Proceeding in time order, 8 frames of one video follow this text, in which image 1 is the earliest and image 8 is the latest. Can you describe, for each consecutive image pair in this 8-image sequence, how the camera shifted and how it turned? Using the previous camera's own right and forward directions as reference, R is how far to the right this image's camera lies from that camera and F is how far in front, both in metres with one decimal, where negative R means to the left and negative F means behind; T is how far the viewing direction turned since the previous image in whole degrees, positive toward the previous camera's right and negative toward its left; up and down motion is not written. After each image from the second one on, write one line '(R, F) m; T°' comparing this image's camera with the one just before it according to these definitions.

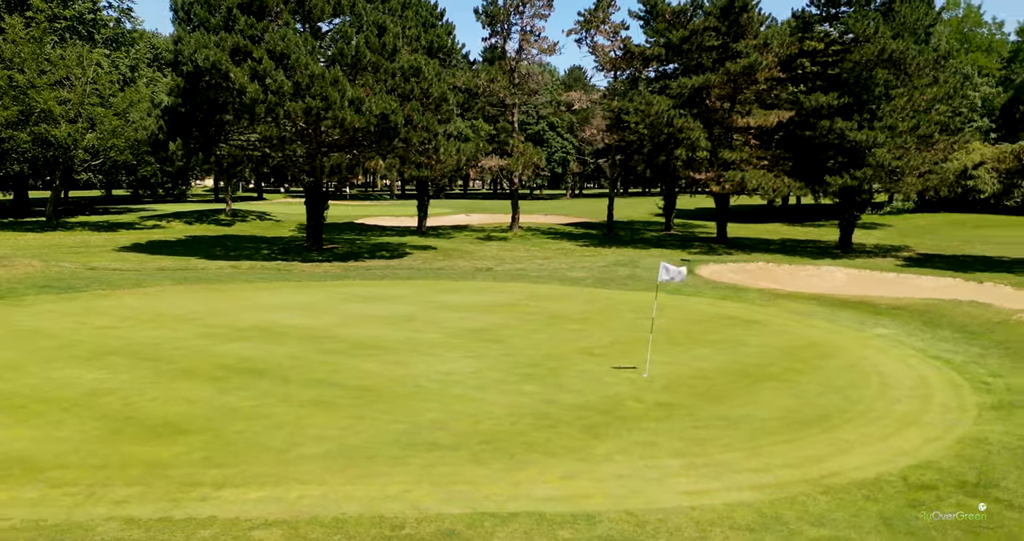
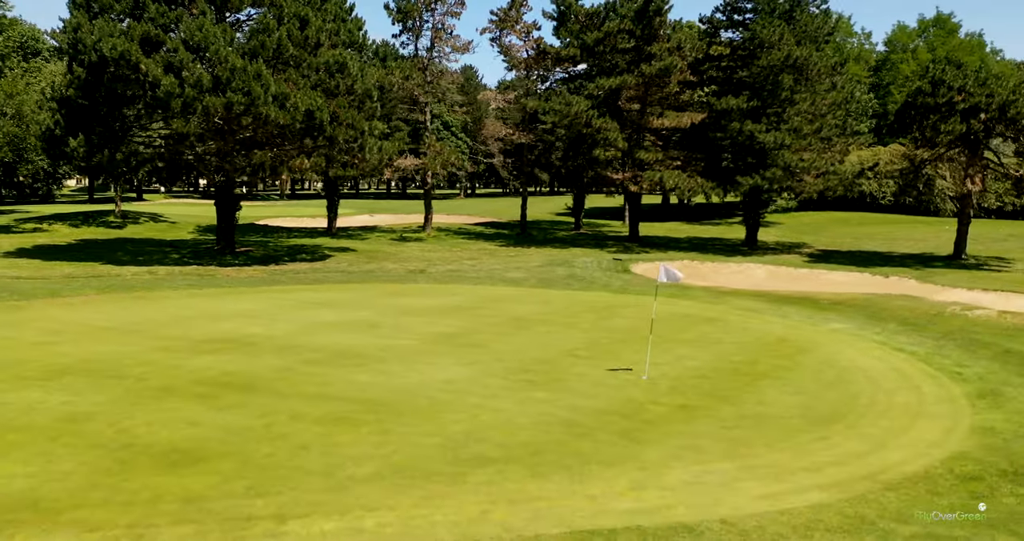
(-1.9, +0.6) m; +8°
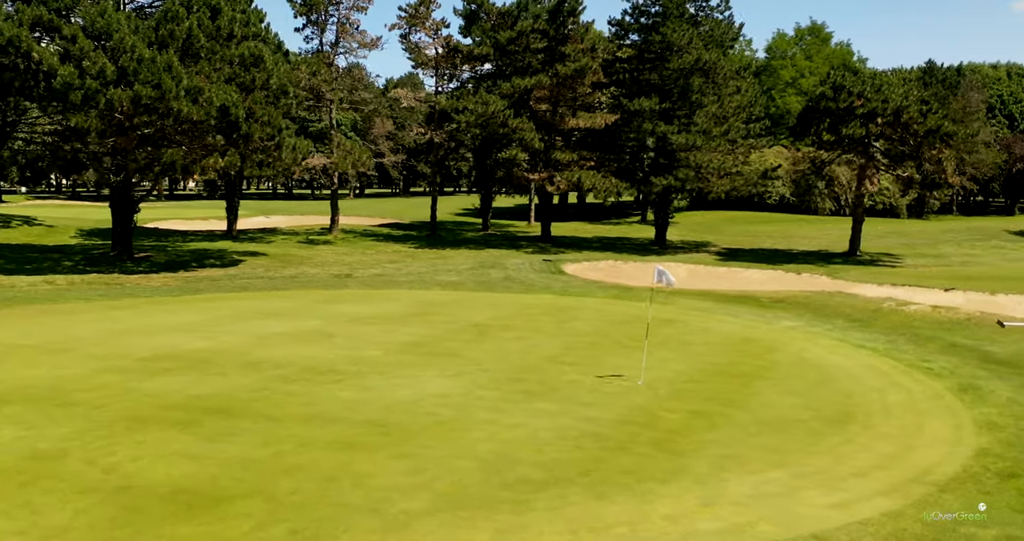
(-1.8, +0.8) m; +8°
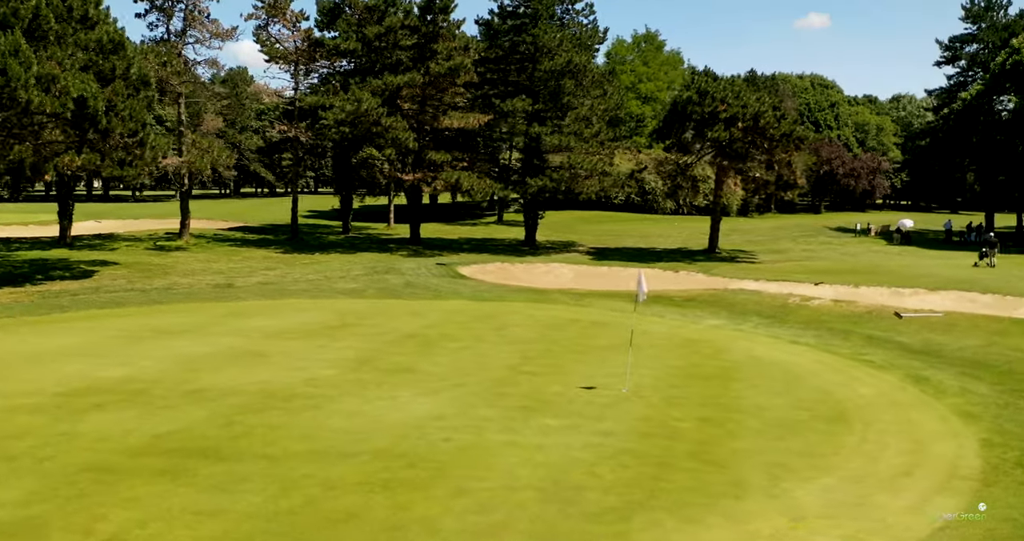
(-2.3, +1.1) m; +12°
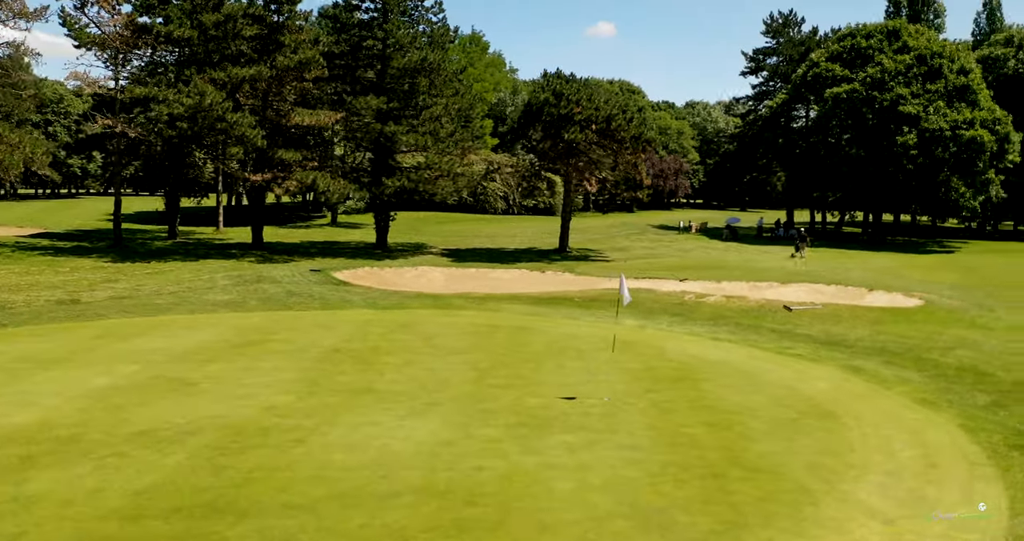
(-2.5, +1.1) m; +14°
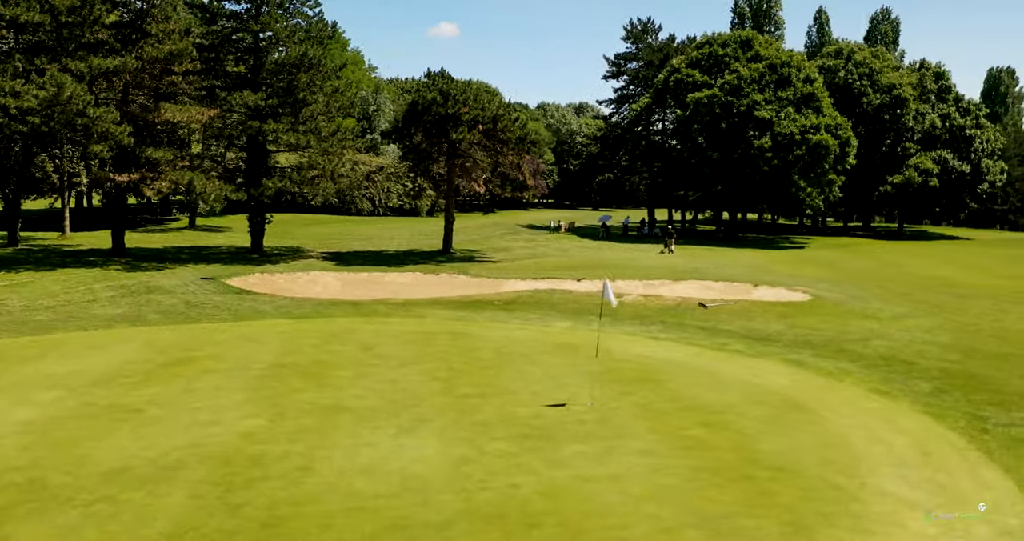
(-2.0, +0.6) m; +11°
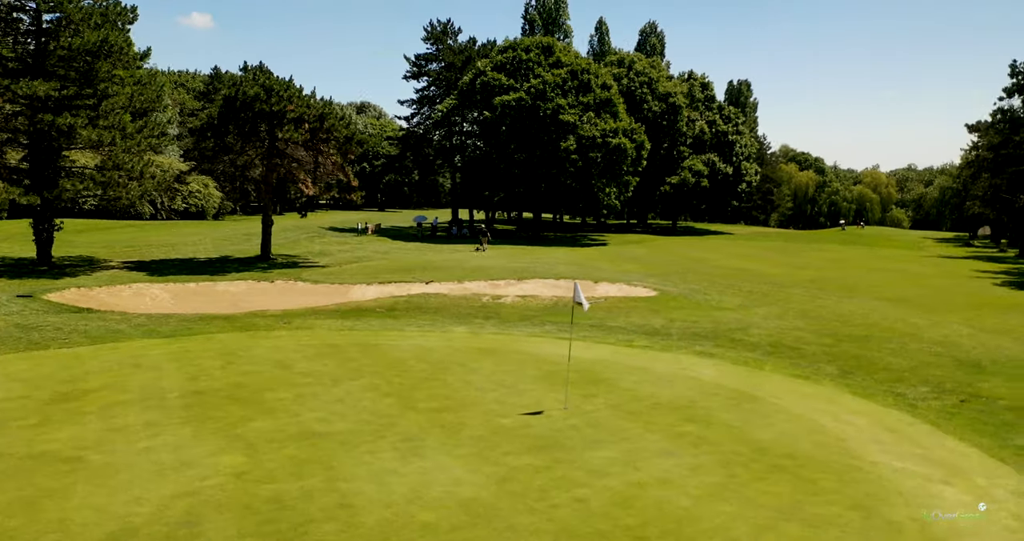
(-2.9, +0.8) m; +16°
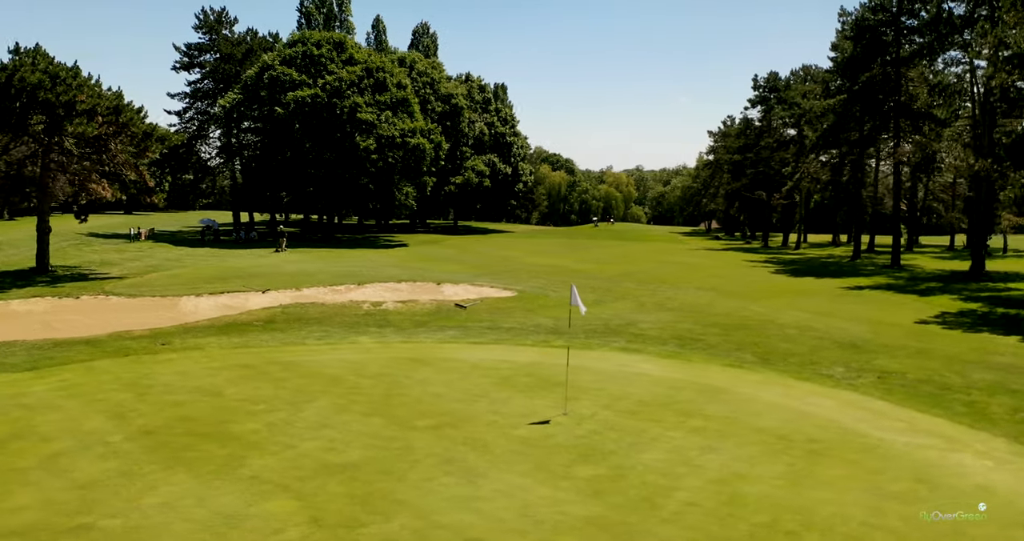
(-3.5, +0.9) m; +17°
